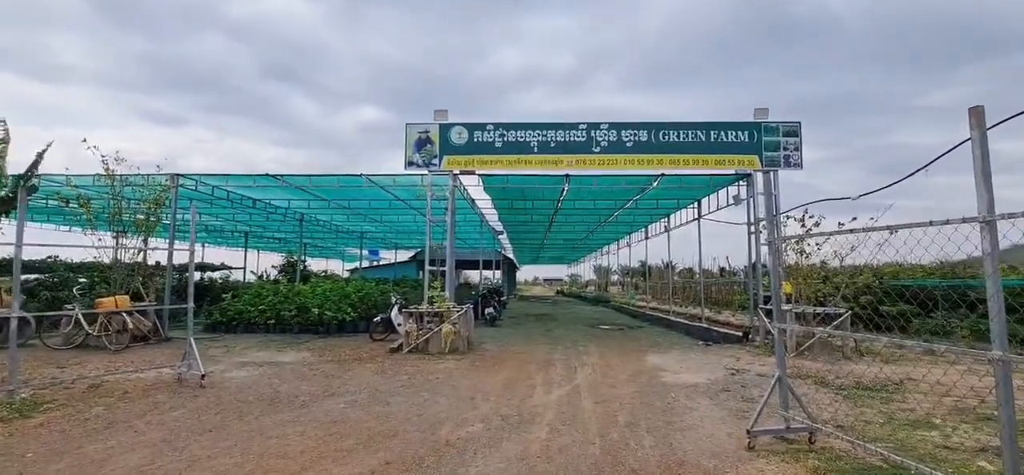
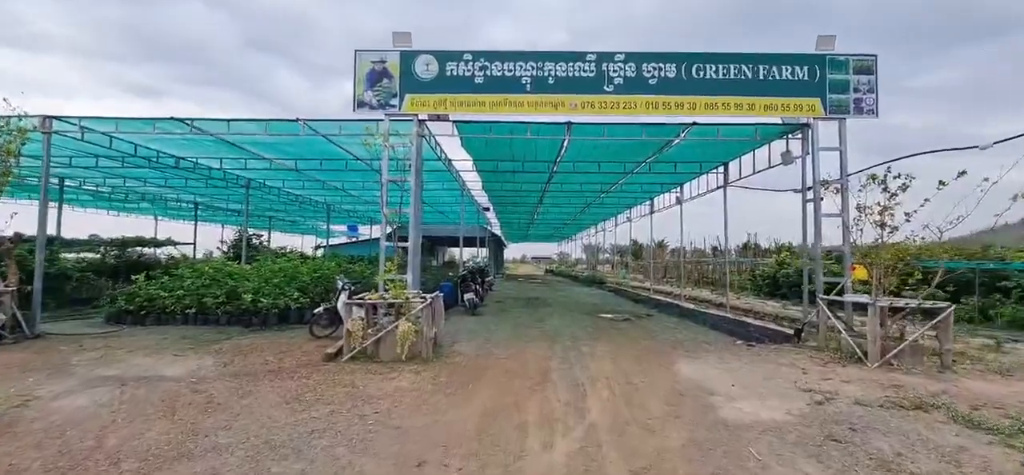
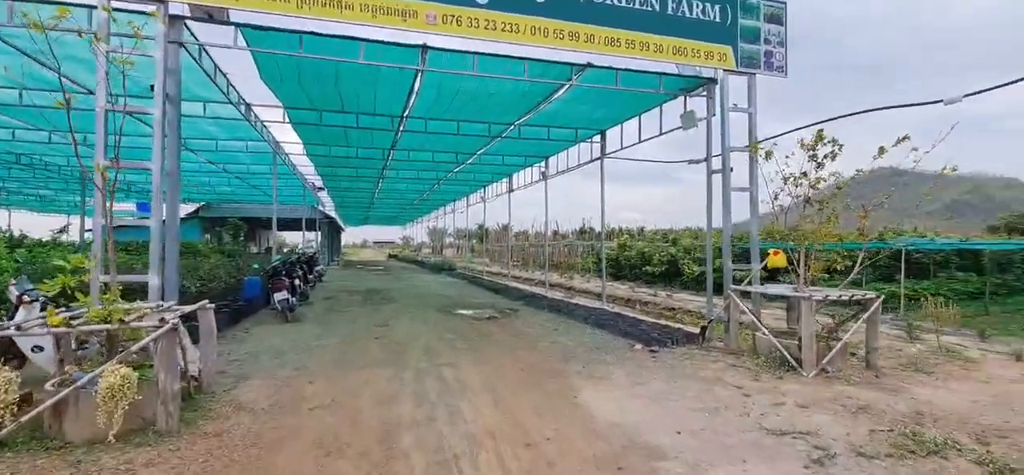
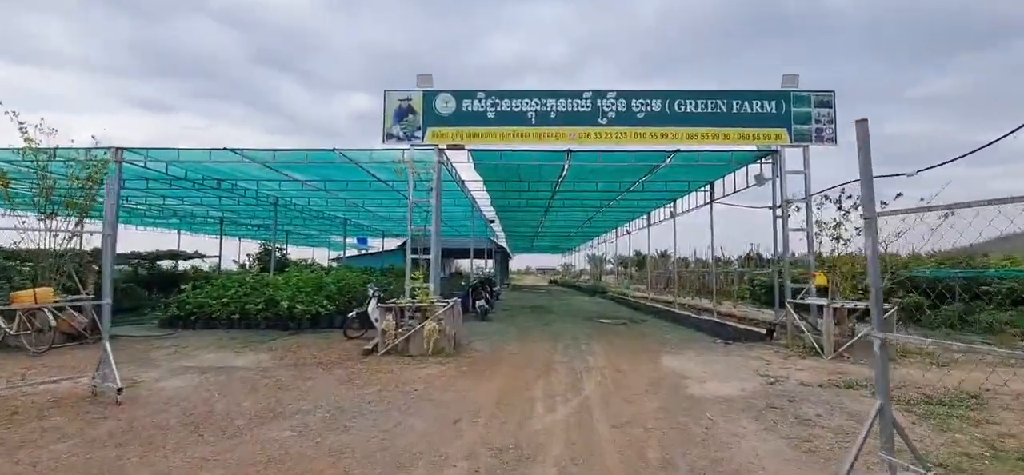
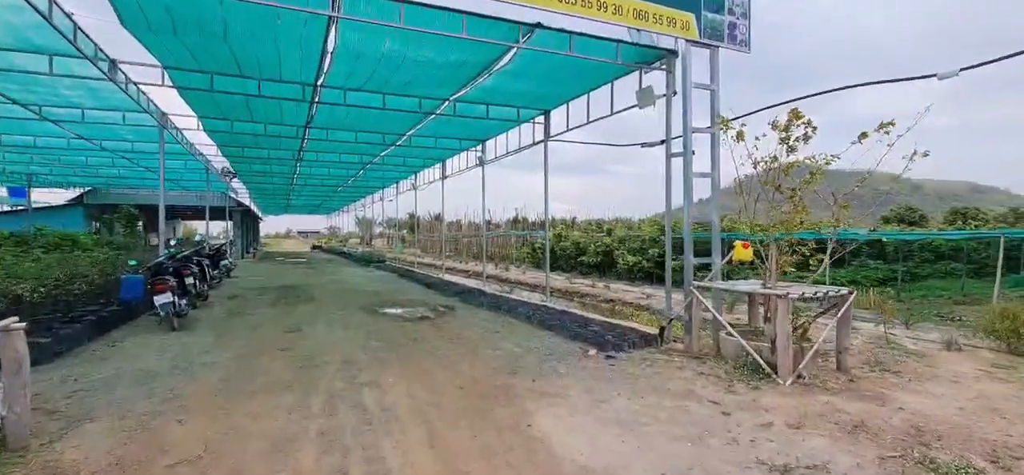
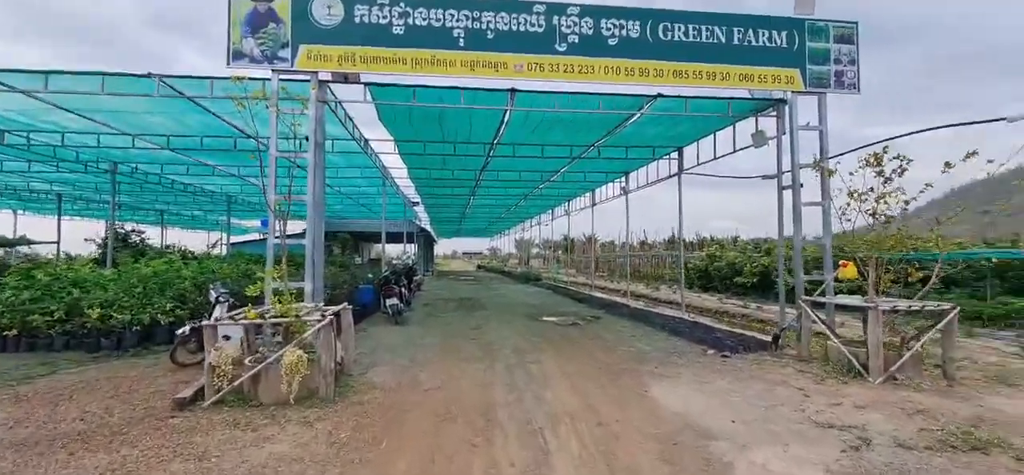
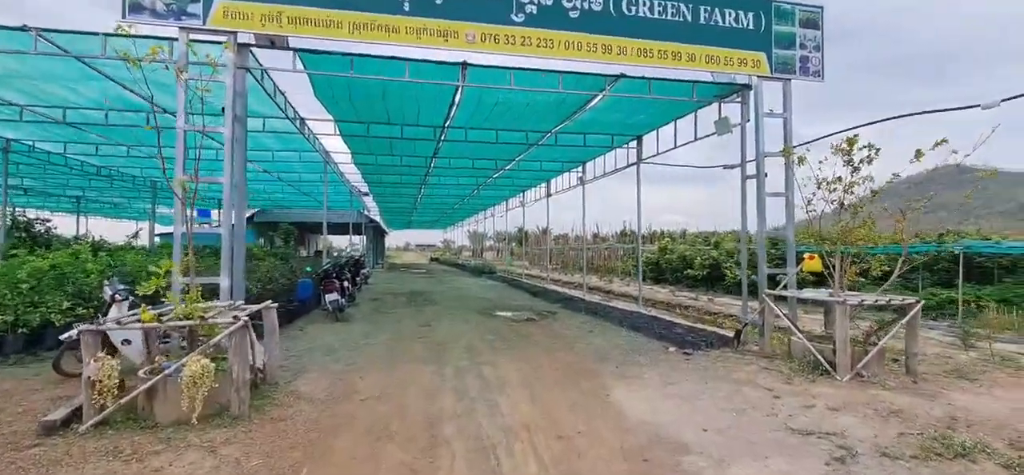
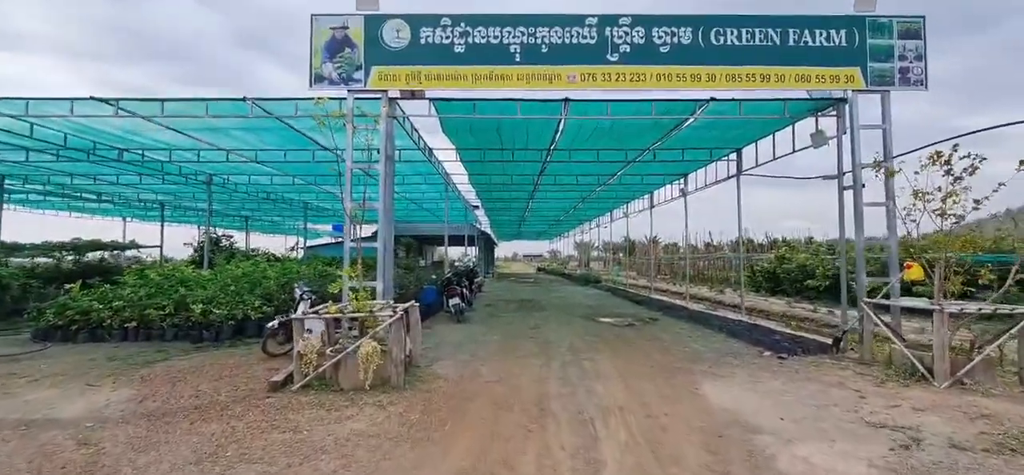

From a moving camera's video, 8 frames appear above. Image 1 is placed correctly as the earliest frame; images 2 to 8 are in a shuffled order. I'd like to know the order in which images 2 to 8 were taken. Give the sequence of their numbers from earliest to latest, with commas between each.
4, 2, 8, 6, 7, 3, 5
